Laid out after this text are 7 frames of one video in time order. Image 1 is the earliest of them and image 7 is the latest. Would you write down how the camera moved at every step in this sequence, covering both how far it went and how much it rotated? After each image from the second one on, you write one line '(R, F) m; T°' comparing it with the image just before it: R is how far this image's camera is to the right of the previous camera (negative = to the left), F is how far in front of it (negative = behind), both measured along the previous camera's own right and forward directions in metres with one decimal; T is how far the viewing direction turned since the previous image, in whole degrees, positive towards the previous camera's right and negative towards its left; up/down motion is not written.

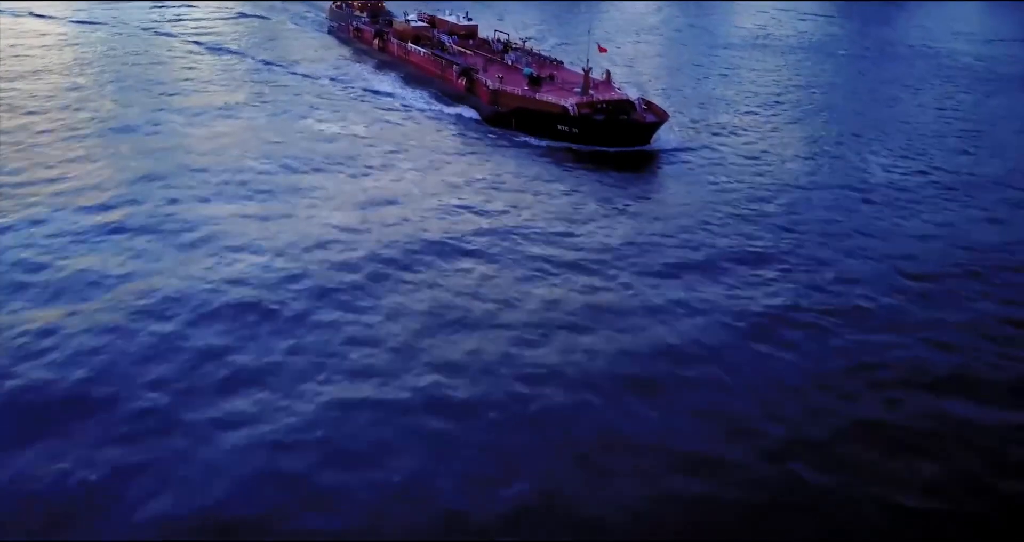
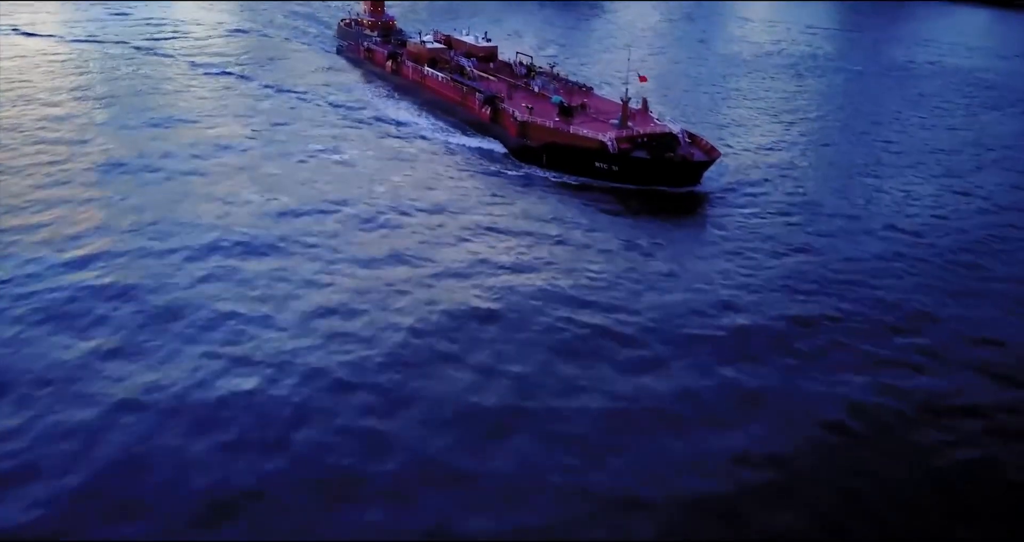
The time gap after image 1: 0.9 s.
(-1.0, +3.0) m; 0°
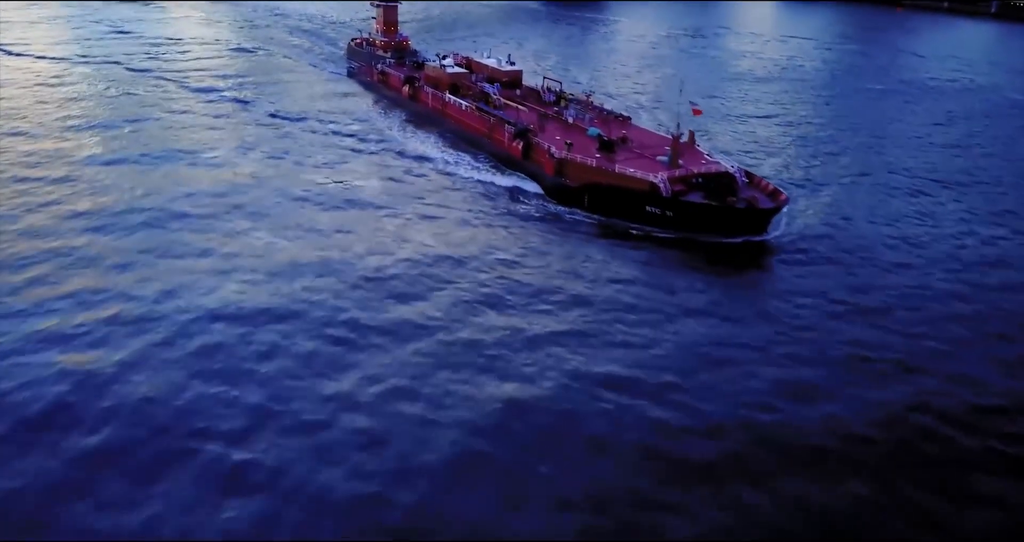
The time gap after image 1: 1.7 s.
(-1.2, +3.1) m; 0°
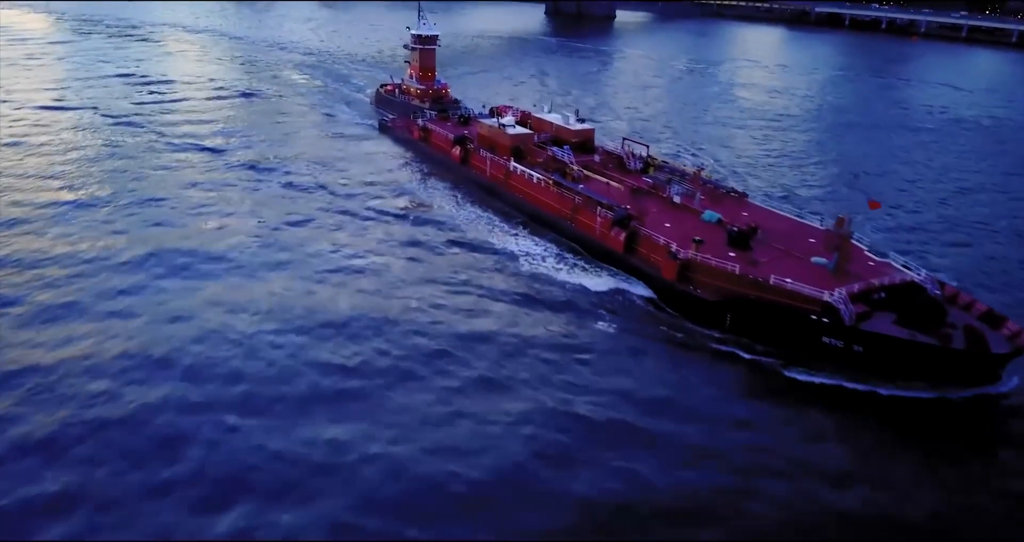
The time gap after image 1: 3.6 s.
(-2.8, +6.6) m; 0°
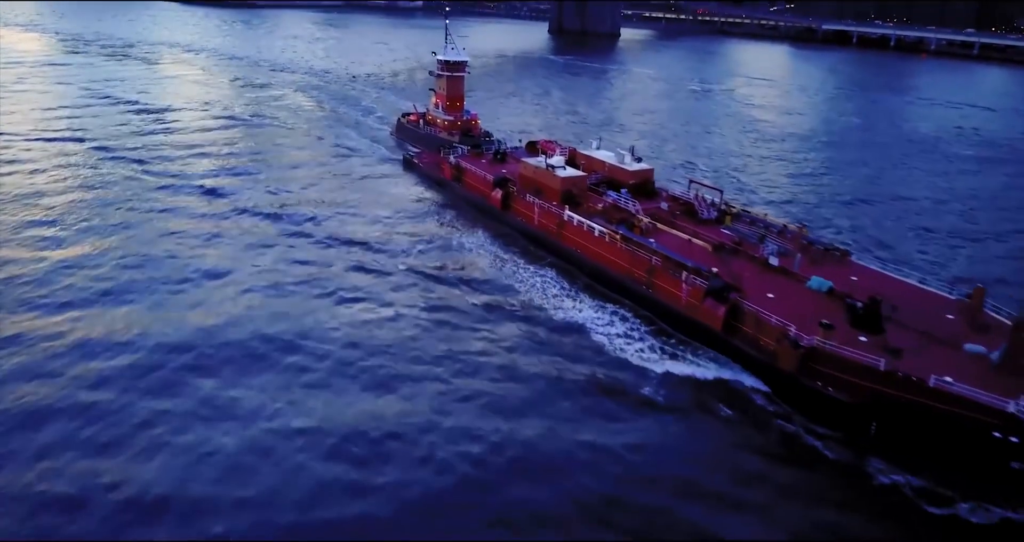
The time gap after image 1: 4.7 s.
(-1.7, +4.0) m; 0°
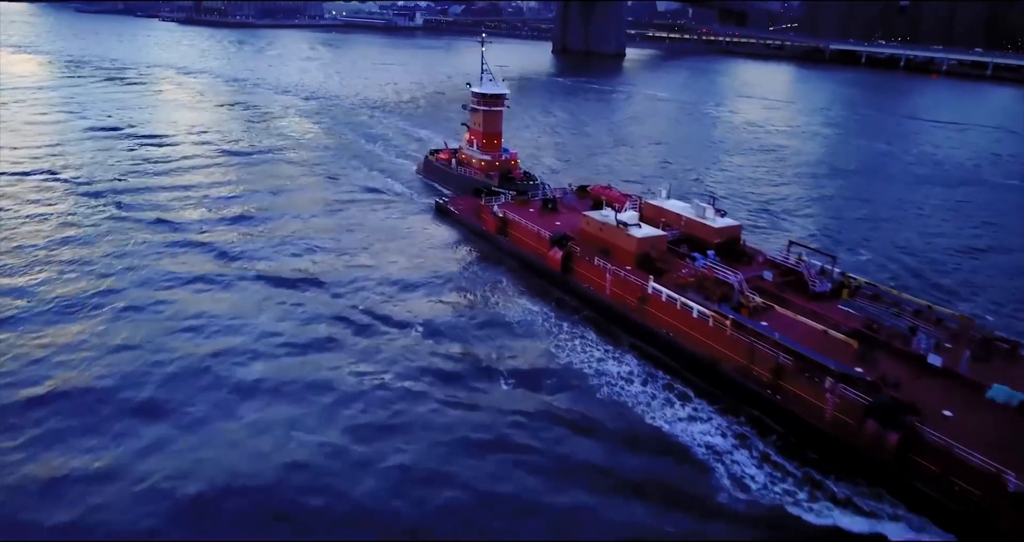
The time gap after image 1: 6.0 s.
(-1.8, +4.5) m; 0°
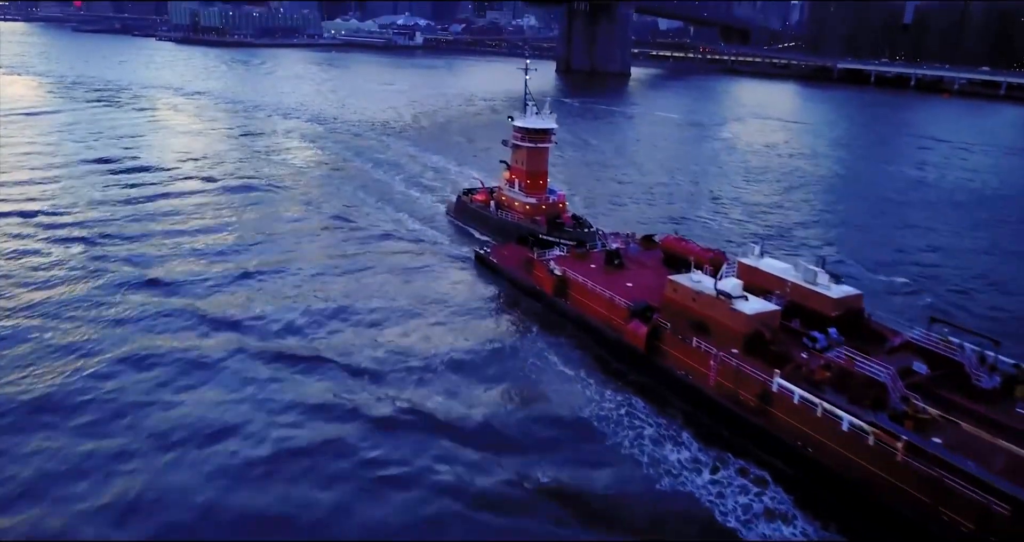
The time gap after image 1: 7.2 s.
(-1.7, +4.5) m; 0°
